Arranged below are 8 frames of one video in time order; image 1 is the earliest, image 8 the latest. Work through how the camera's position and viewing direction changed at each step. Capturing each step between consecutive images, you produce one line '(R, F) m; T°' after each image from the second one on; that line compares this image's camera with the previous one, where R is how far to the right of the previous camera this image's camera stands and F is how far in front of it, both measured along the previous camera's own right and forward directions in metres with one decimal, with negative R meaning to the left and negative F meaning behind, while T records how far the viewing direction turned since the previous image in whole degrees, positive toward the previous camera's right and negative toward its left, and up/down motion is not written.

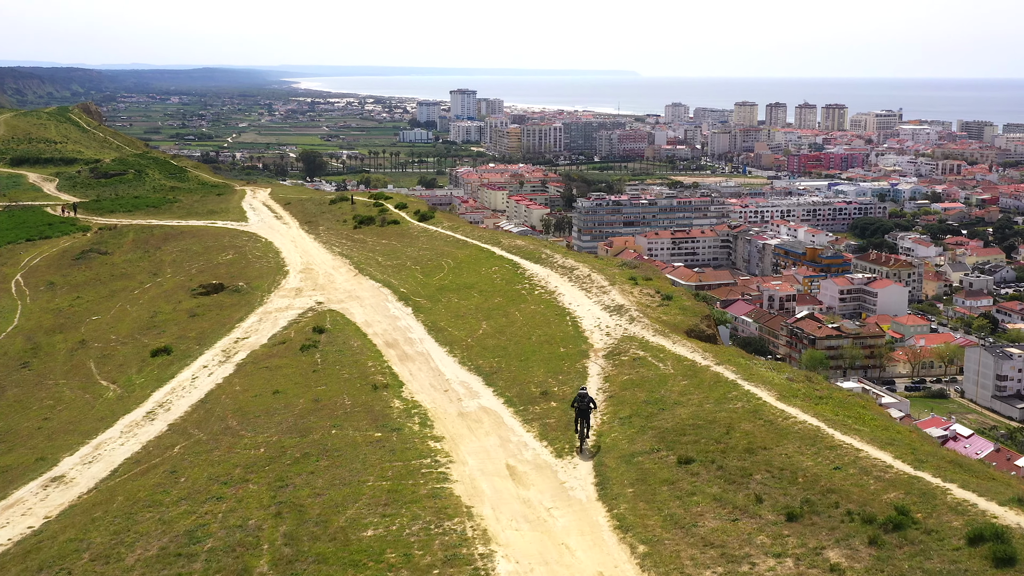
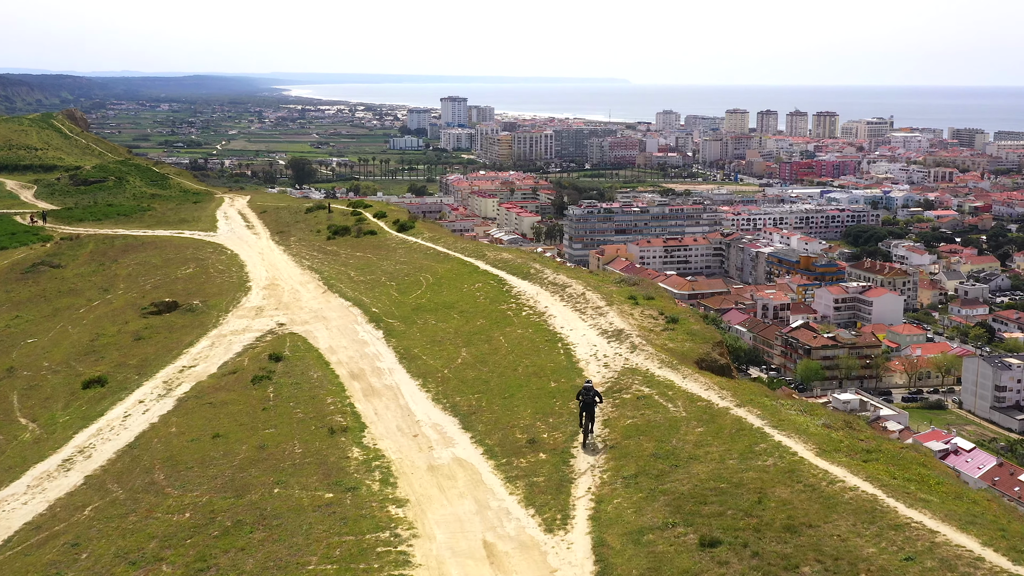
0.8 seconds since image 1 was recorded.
(0.0, +0.6) m; 0°
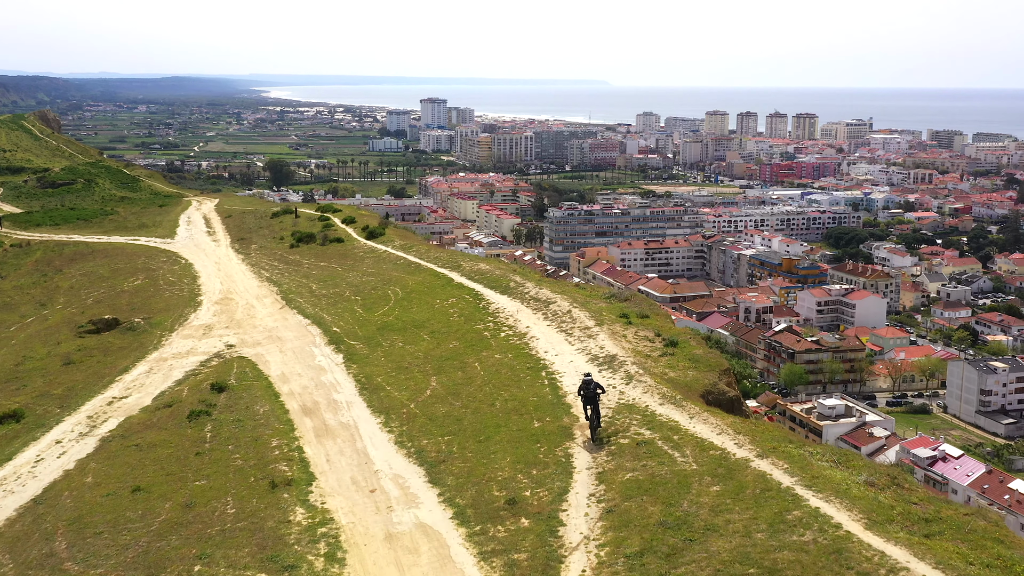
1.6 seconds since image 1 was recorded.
(0.0, +0.5) m; +1°
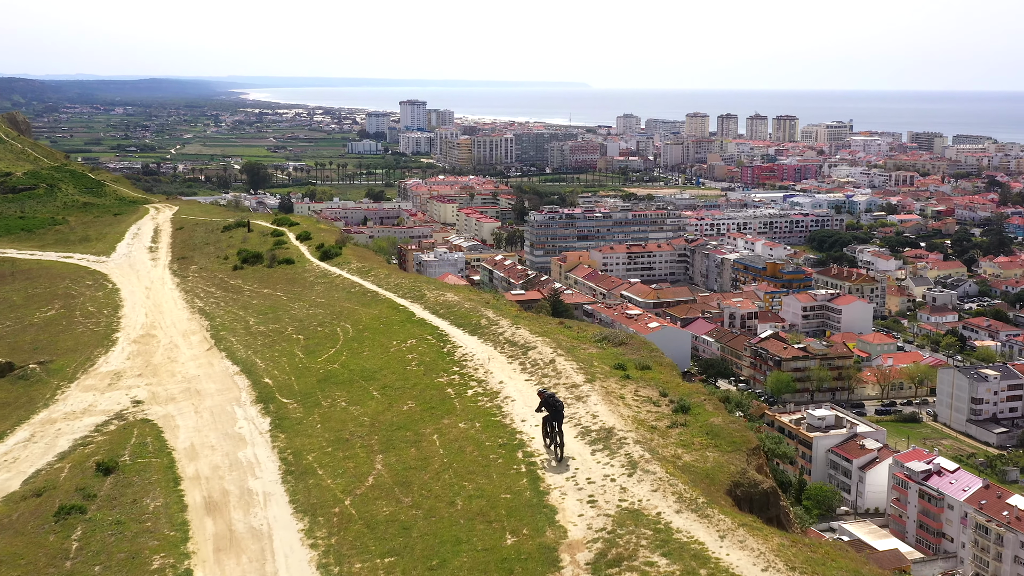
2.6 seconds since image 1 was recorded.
(0.0, +0.8) m; +1°
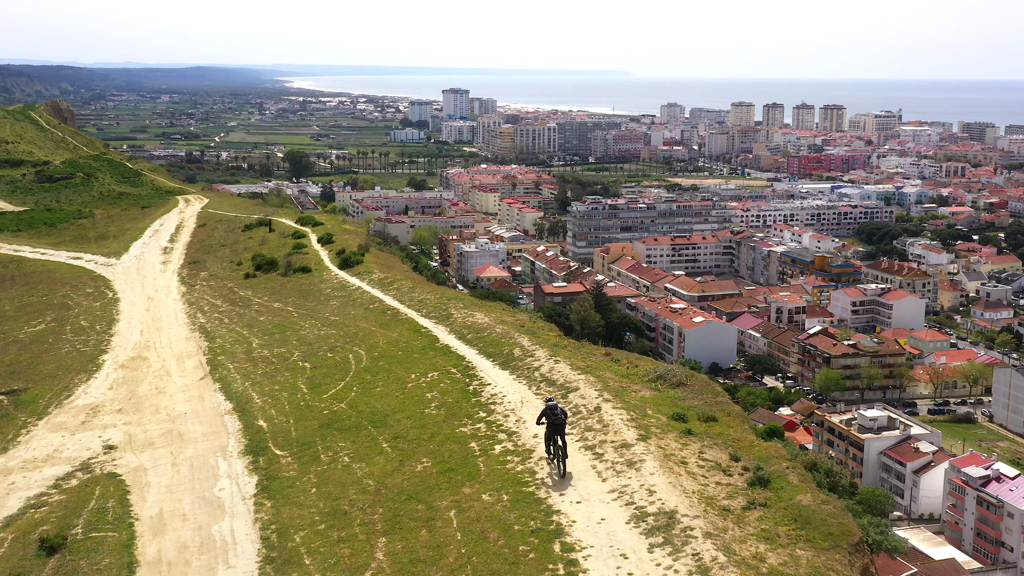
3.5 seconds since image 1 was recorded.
(0.0, +0.6) m; -2°
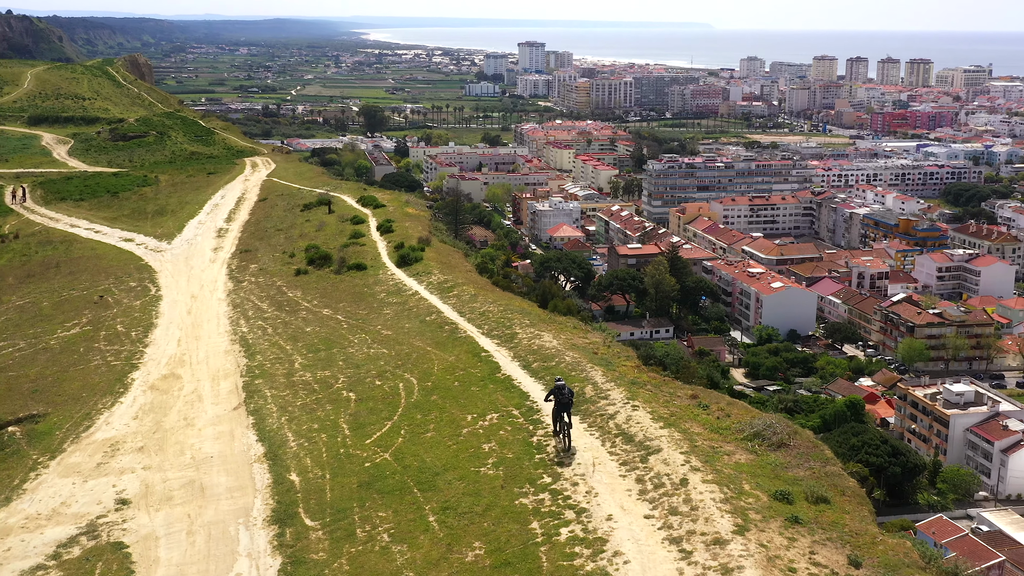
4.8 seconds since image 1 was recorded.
(0.0, +0.5) m; -4°
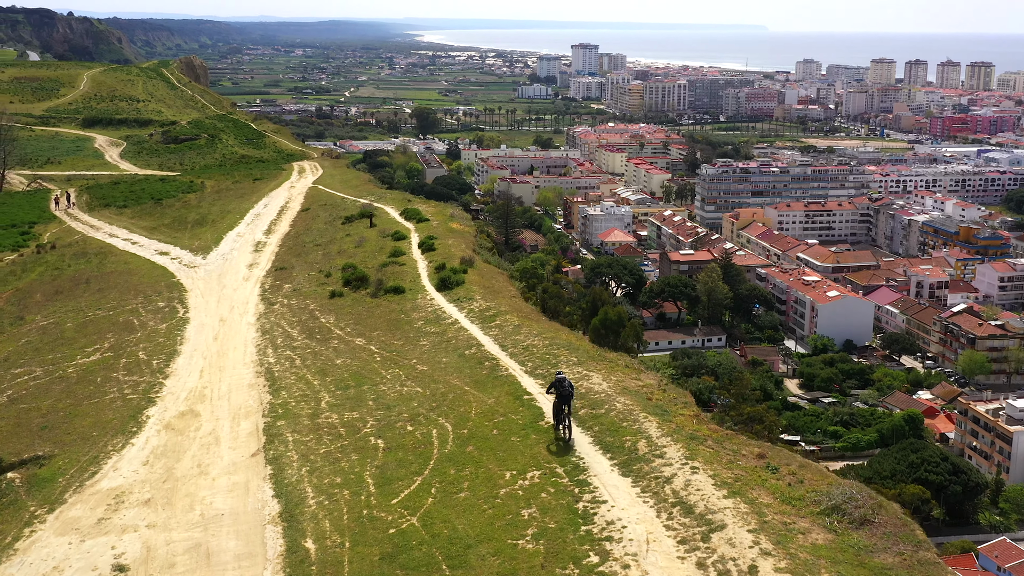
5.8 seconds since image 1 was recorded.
(0.0, +0.3) m; -3°
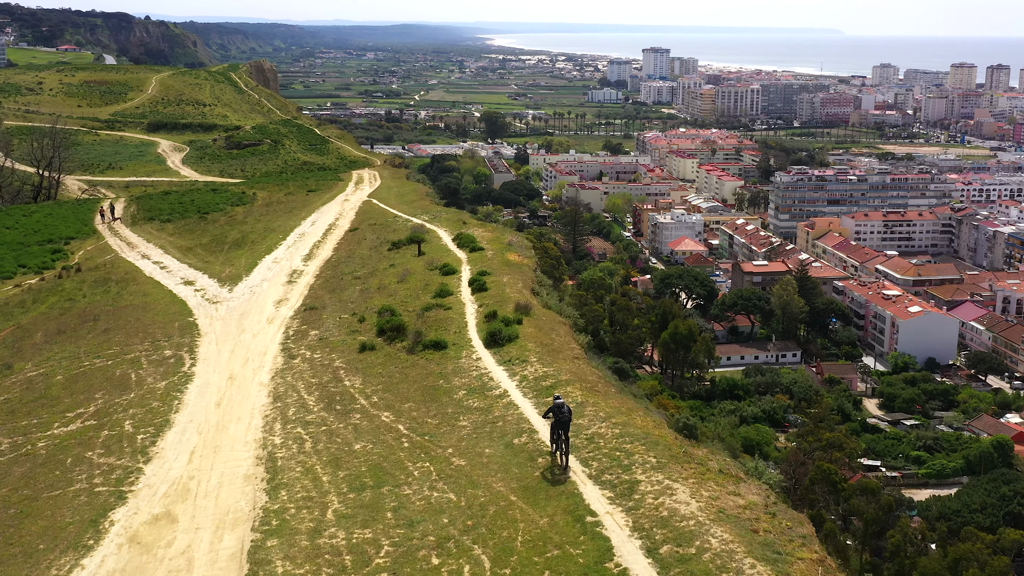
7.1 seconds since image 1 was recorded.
(0.0, +0.7) m; -3°
